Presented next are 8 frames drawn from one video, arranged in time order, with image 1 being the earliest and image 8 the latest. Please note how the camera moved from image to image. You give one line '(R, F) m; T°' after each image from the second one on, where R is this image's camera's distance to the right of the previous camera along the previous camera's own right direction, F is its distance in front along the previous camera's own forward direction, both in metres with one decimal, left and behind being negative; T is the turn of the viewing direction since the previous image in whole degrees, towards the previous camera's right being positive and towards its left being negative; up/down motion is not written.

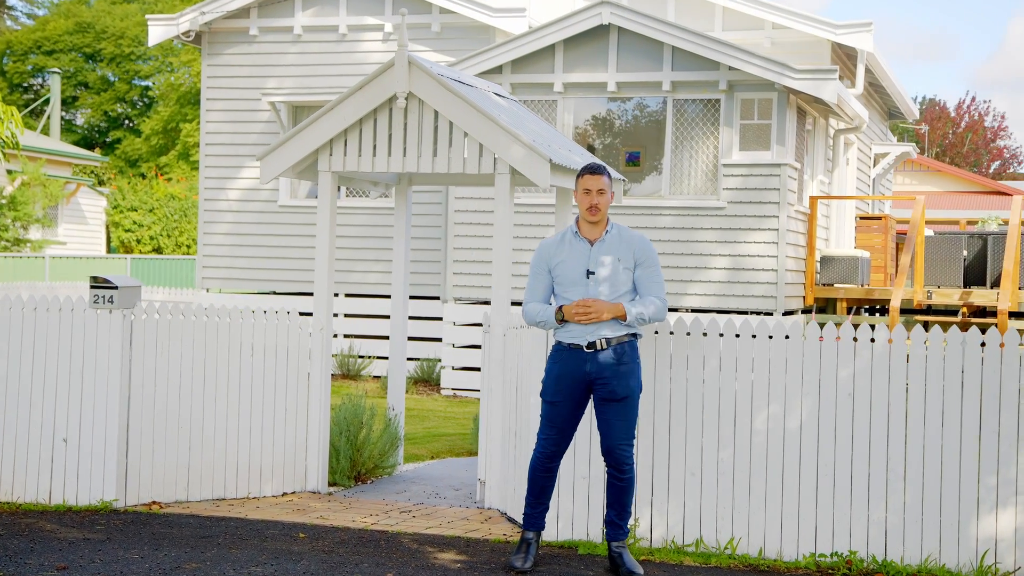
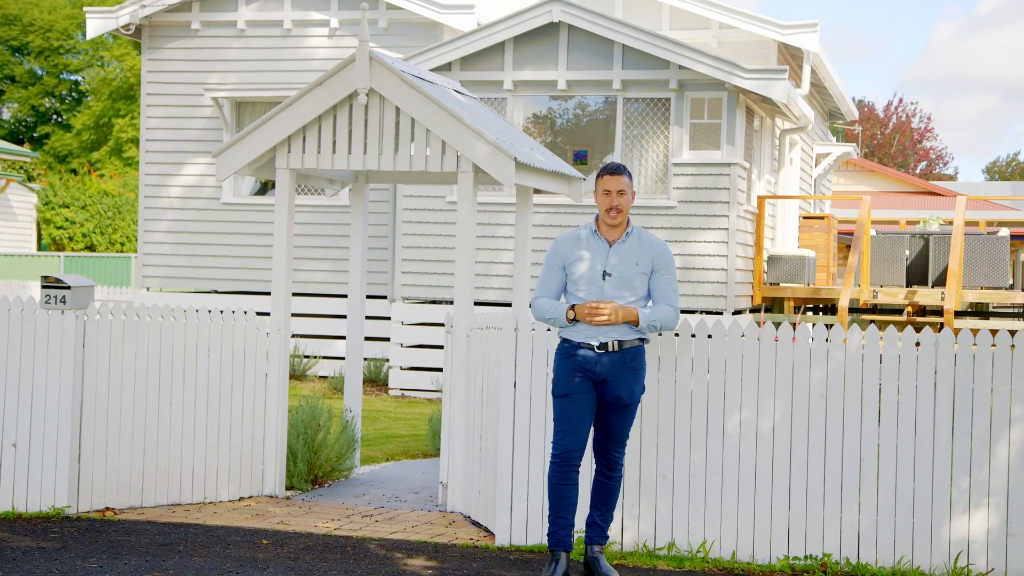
(-0.1, +0.1) m; +3°
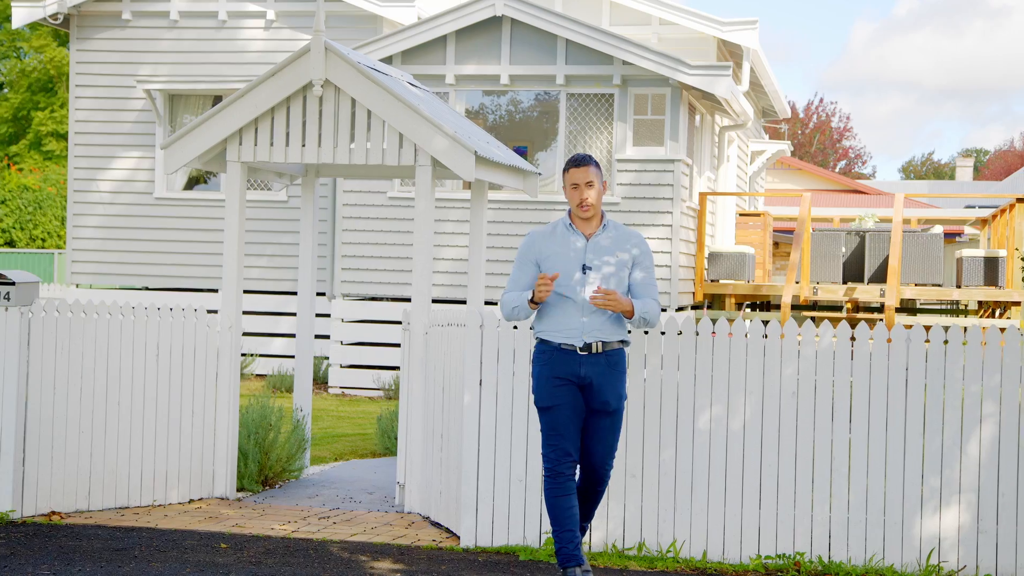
(-0.2, +0.1) m; +3°
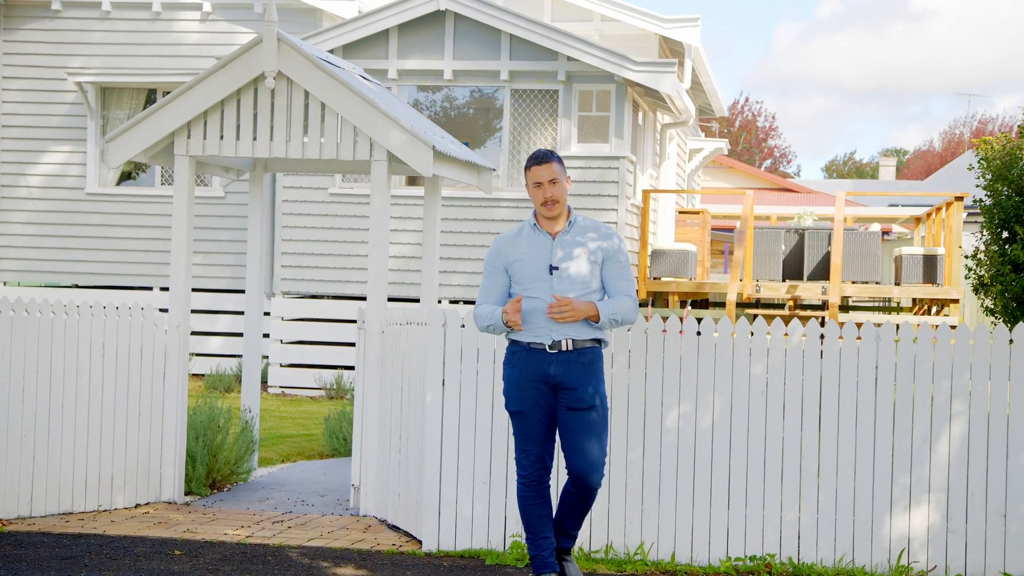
(-0.1, +0.1) m; +3°
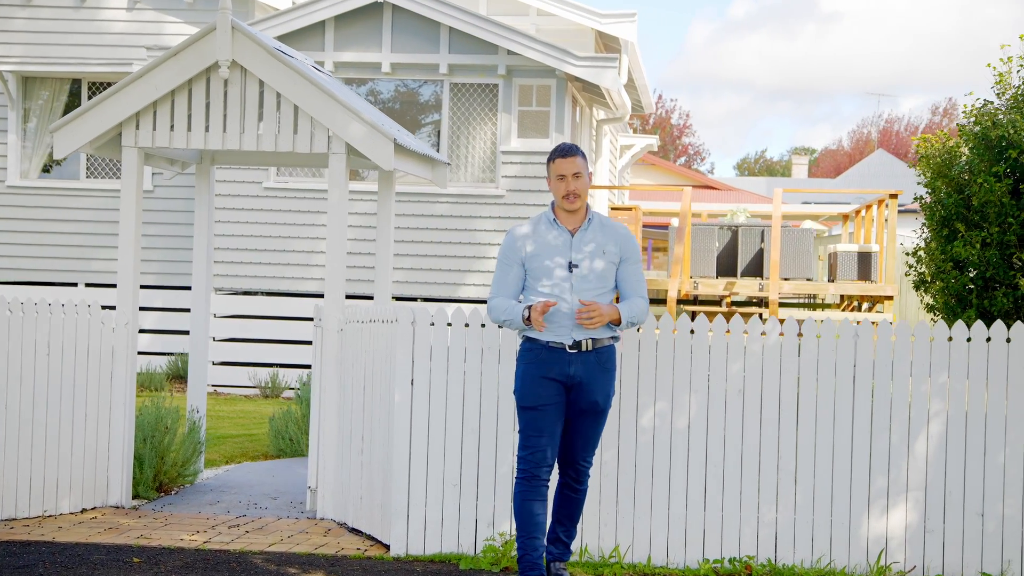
(-0.2, +0.1) m; +4°
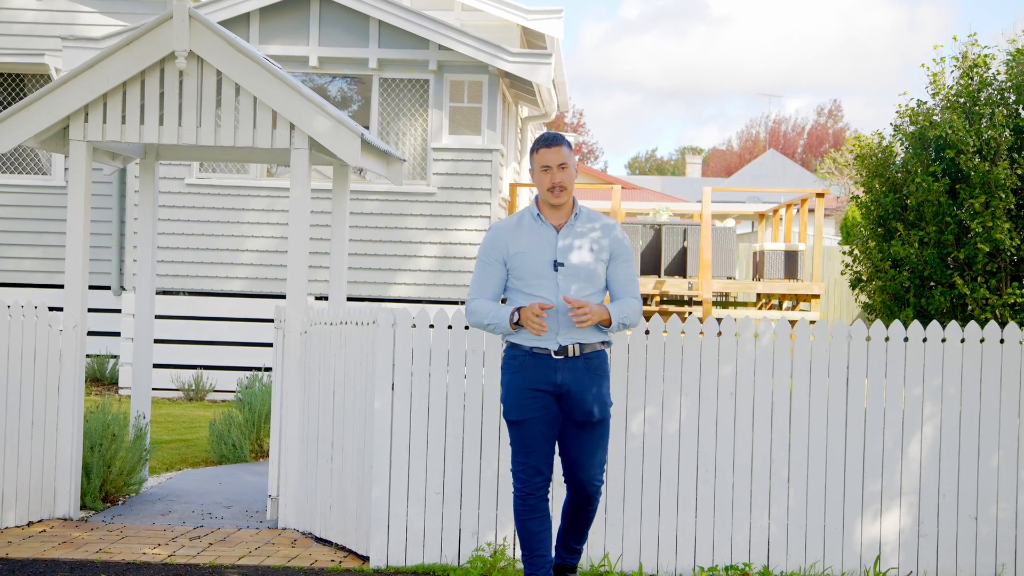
(-0.4, +0.2) m; +5°
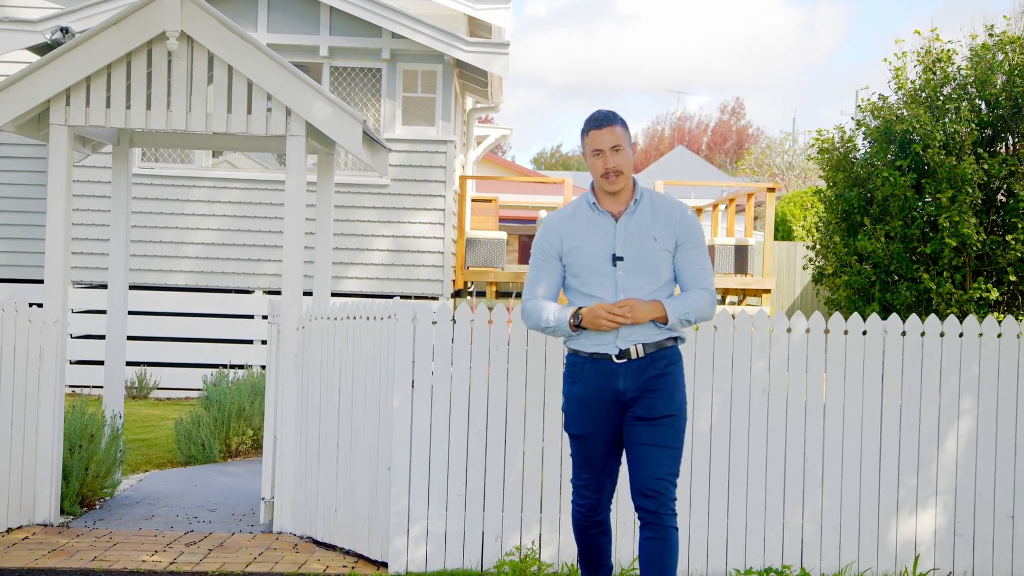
(-0.5, +0.2) m; +4°
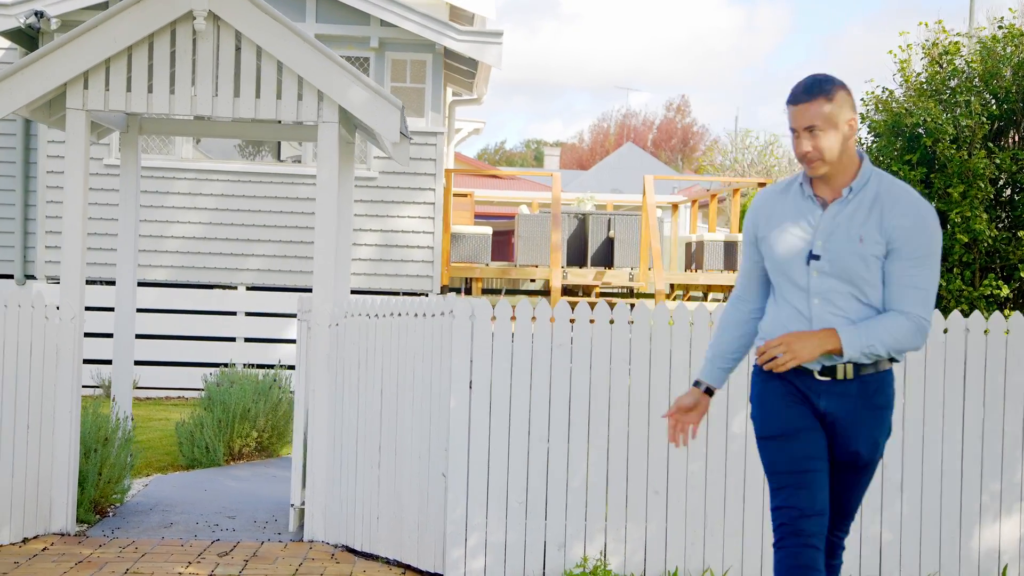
(-0.5, +0.3) m; +2°
